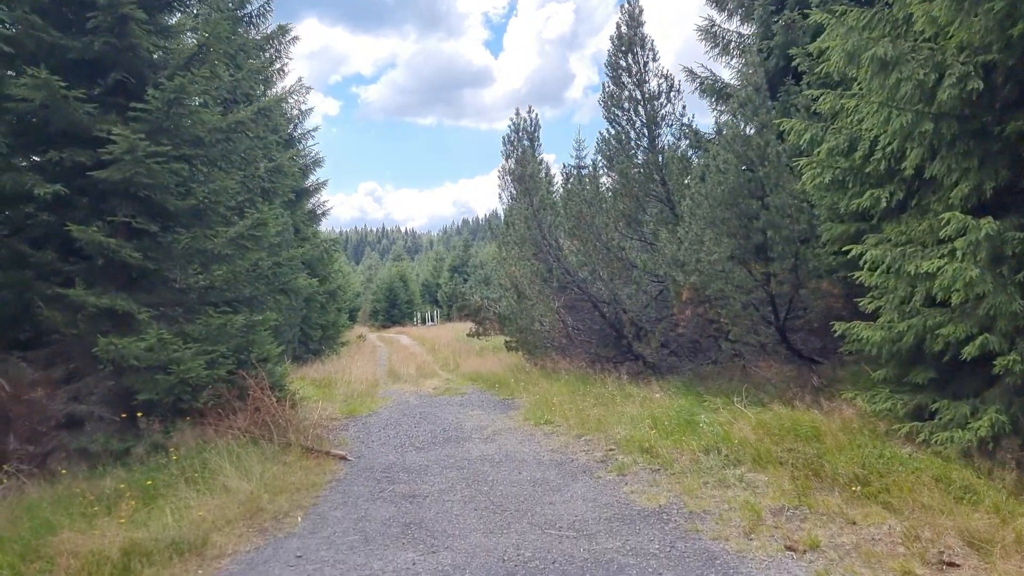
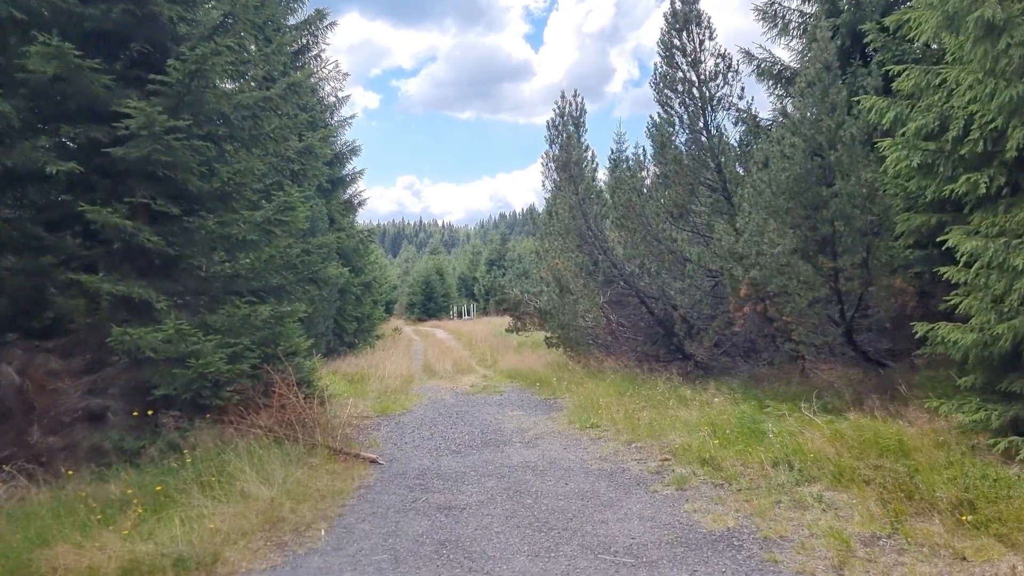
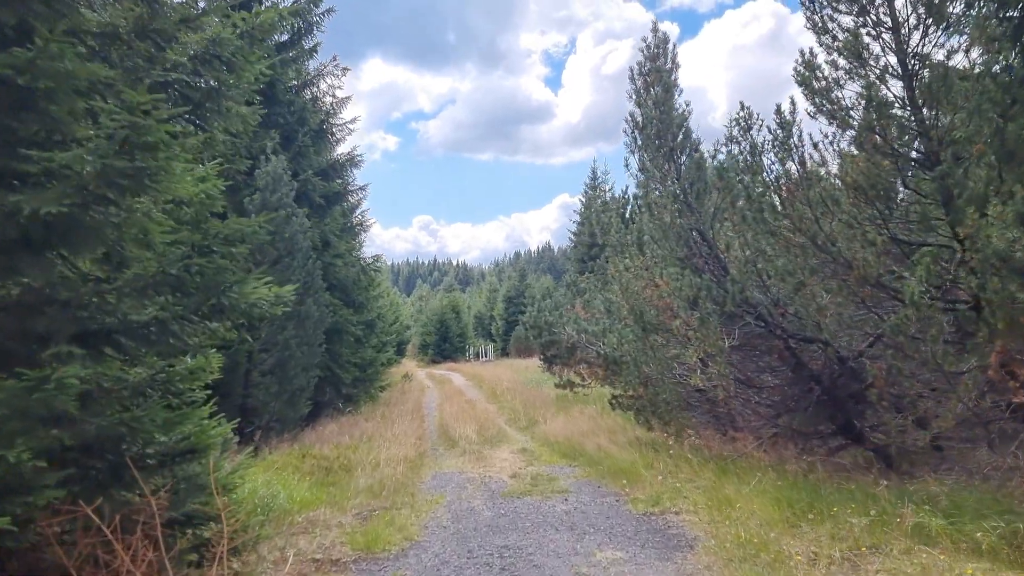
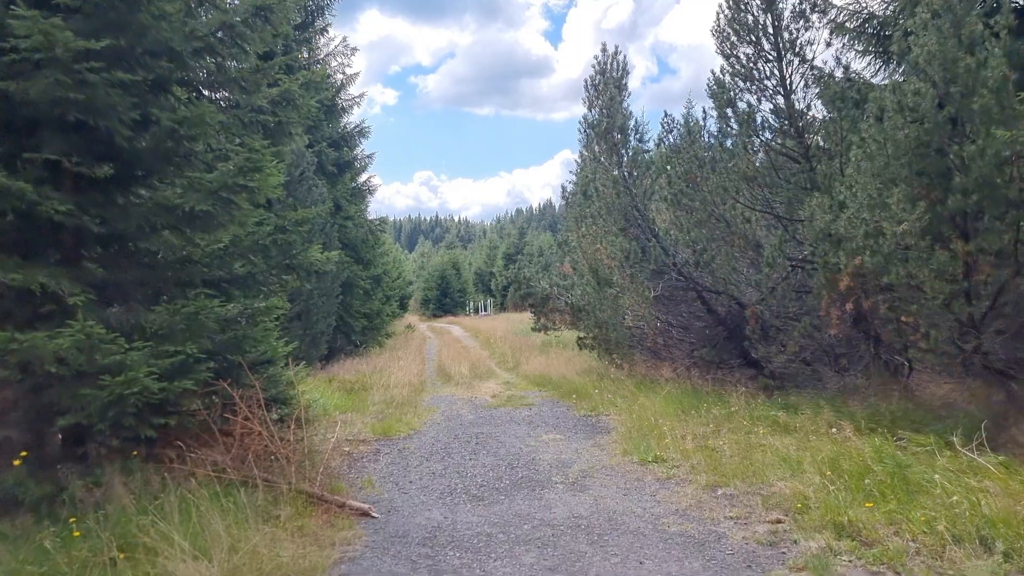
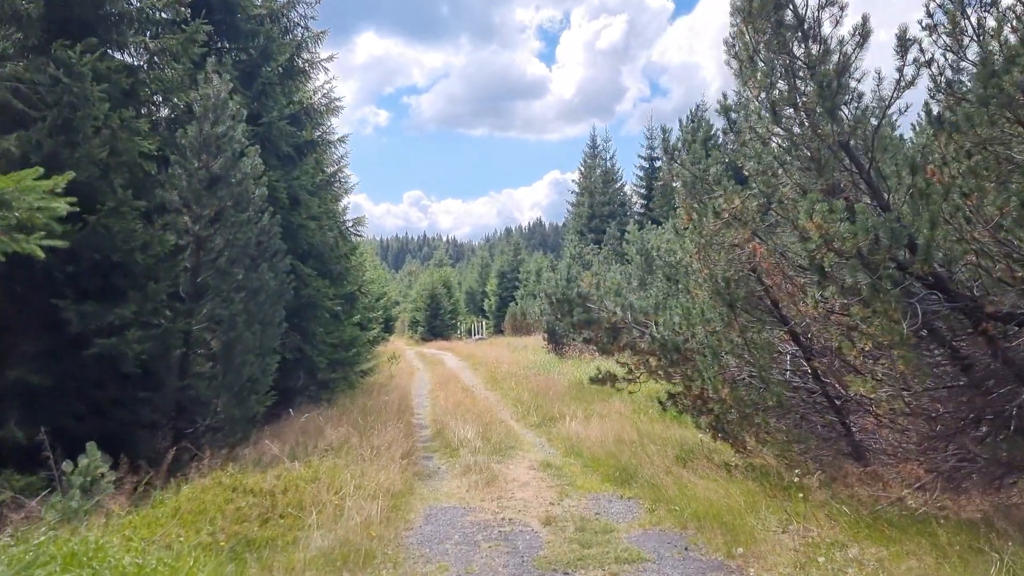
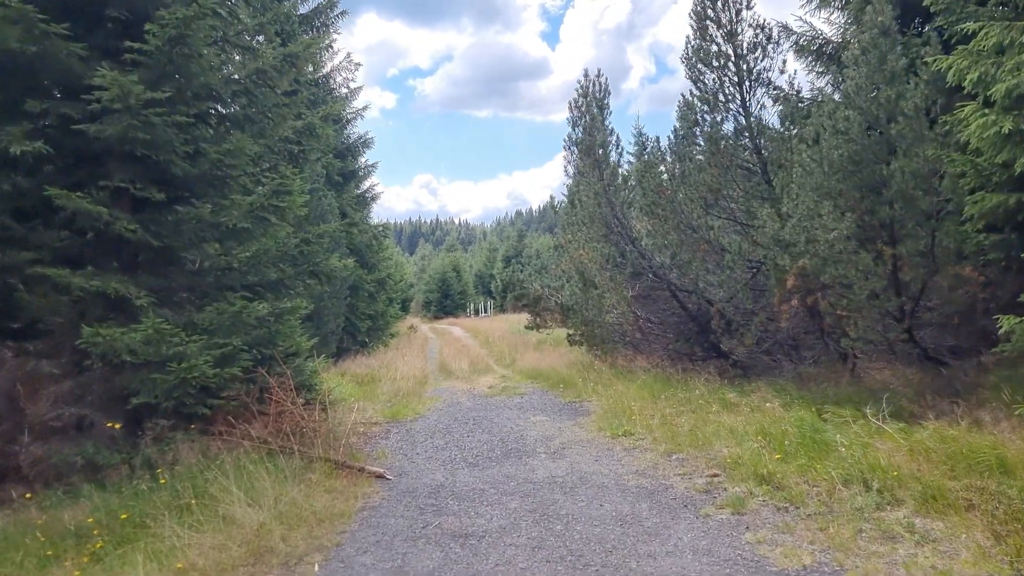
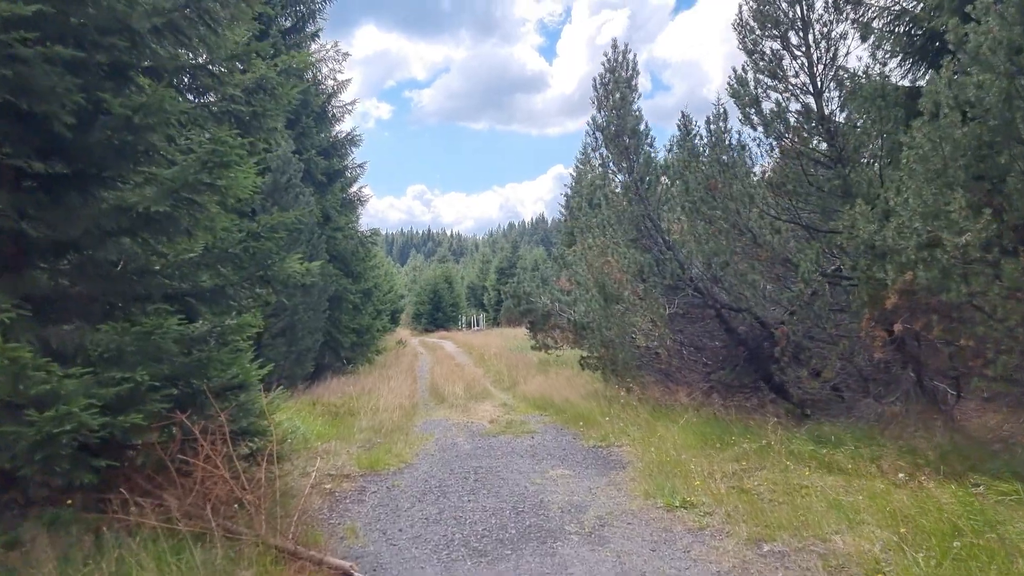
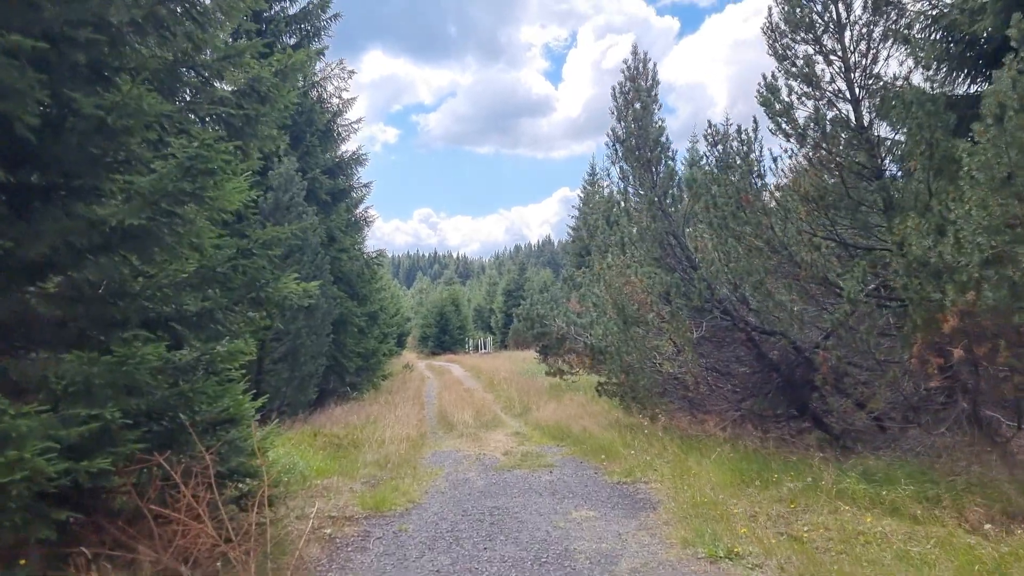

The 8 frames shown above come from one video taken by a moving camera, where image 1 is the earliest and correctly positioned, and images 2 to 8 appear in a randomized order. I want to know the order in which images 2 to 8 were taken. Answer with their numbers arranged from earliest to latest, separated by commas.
2, 6, 4, 7, 8, 3, 5
